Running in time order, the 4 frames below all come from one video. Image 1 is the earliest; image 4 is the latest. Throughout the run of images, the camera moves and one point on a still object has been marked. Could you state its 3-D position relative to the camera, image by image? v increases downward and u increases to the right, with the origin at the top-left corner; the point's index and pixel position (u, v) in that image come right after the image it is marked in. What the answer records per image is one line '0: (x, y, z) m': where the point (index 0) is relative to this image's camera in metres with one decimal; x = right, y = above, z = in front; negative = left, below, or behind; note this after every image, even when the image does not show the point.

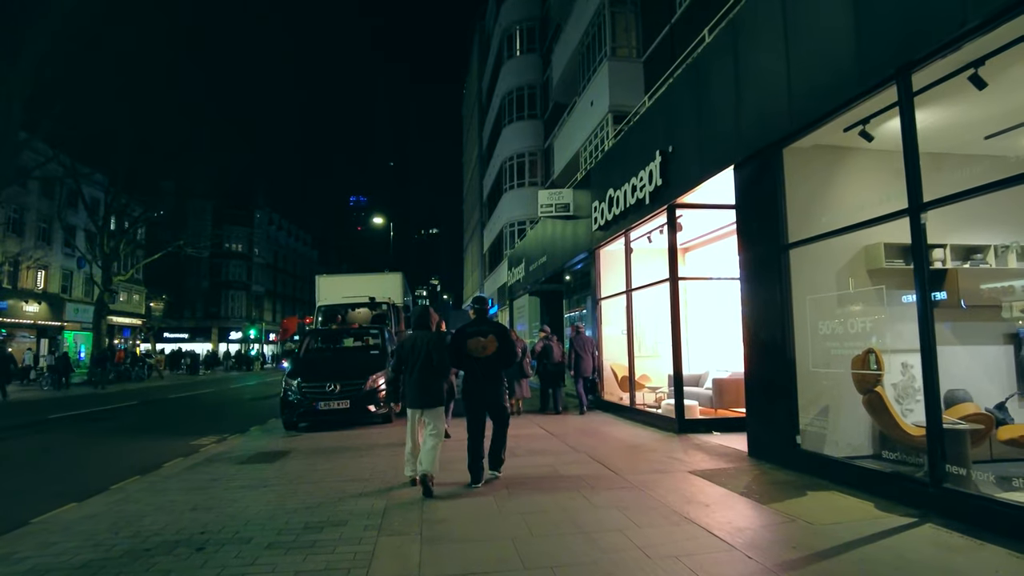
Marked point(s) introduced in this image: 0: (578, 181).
0: (+1.5, +2.5, +15.2) m
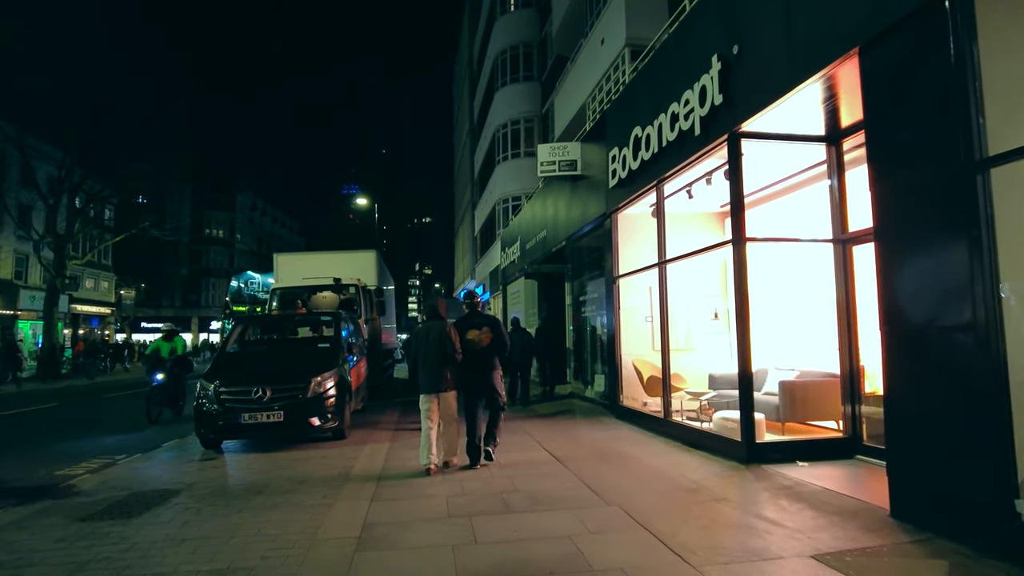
0: (+1.4, +3.0, +12.4) m
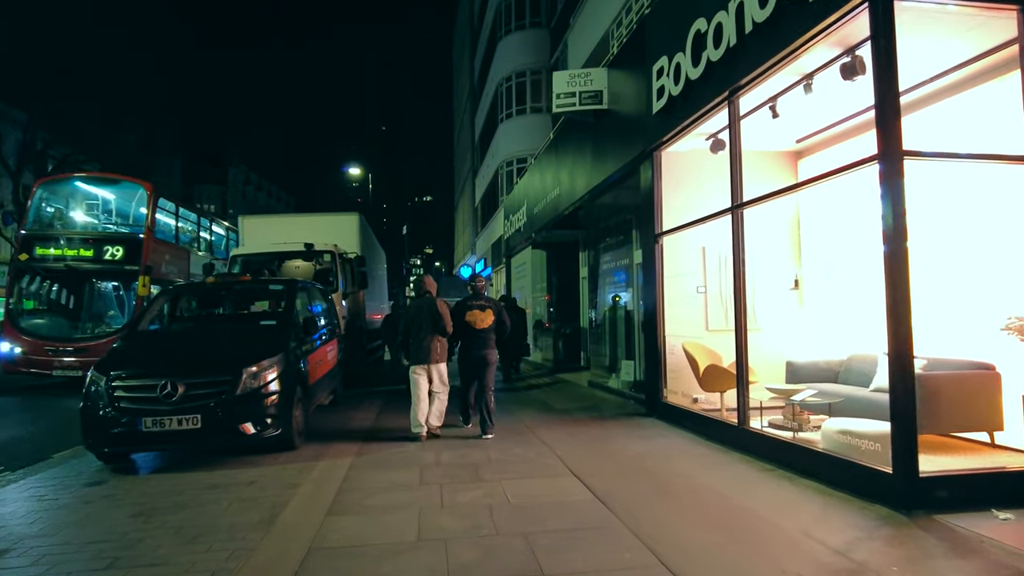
0: (+1.5, +3.5, +9.9) m
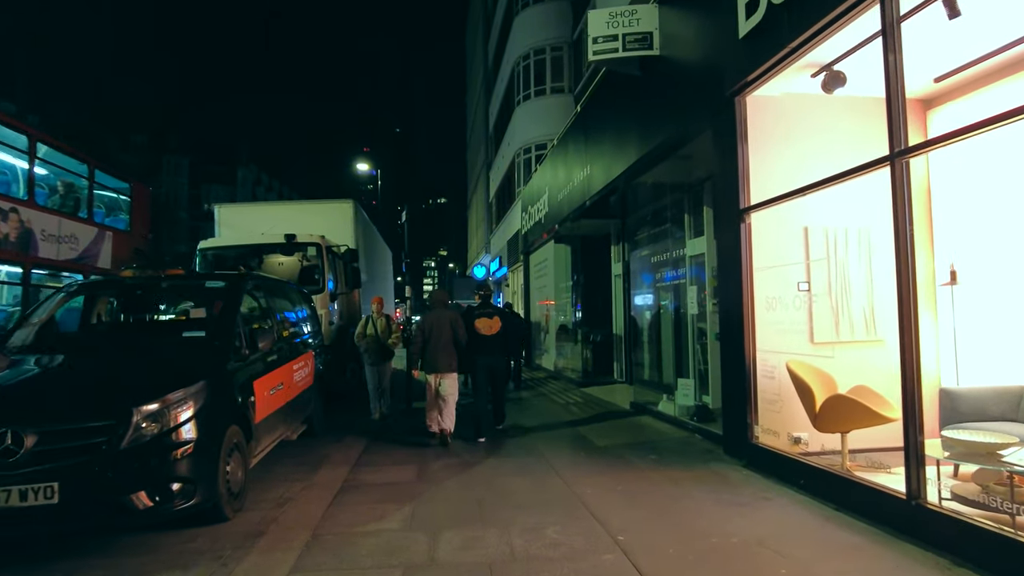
0: (+1.8, +3.5, +7.8) m
